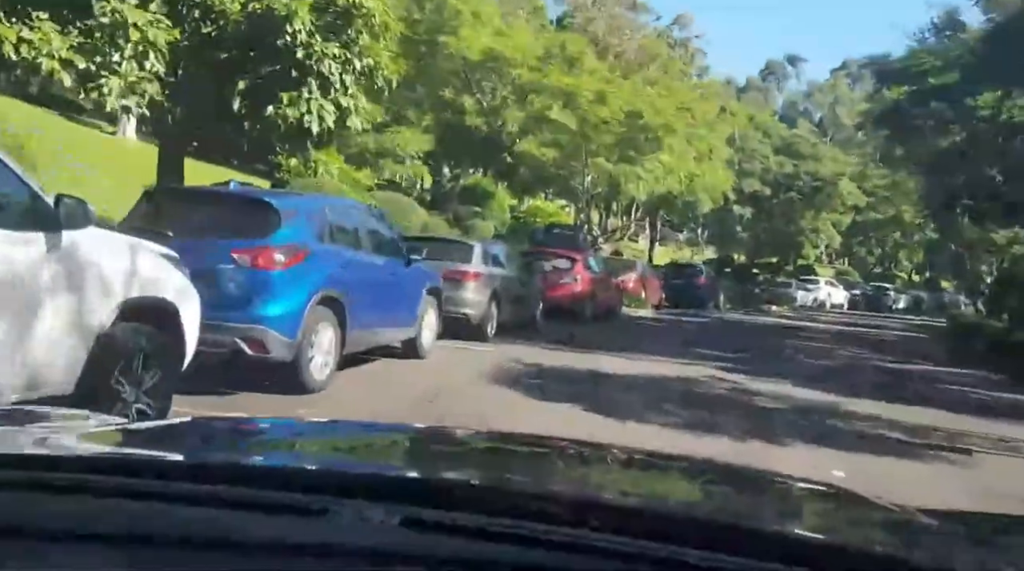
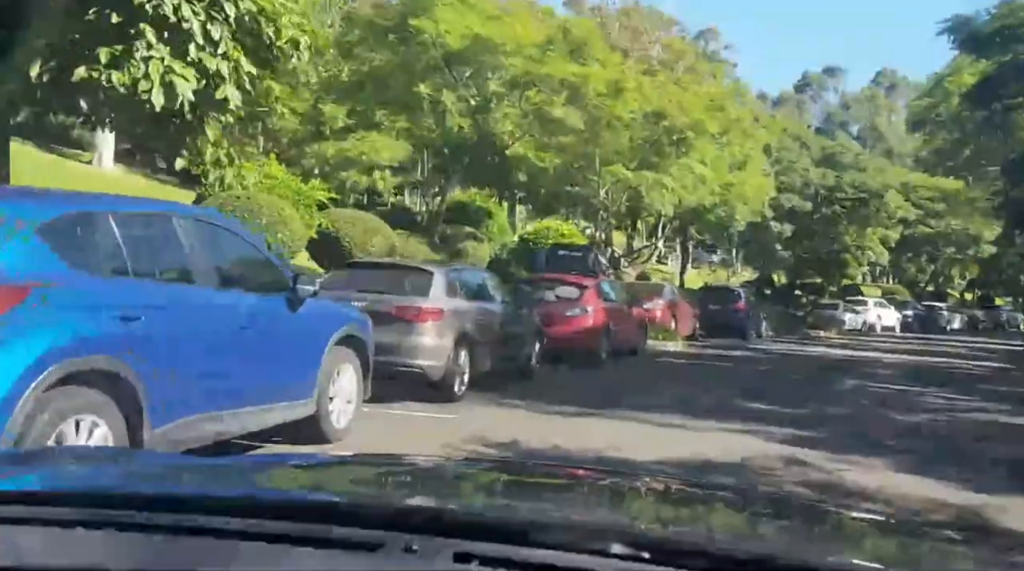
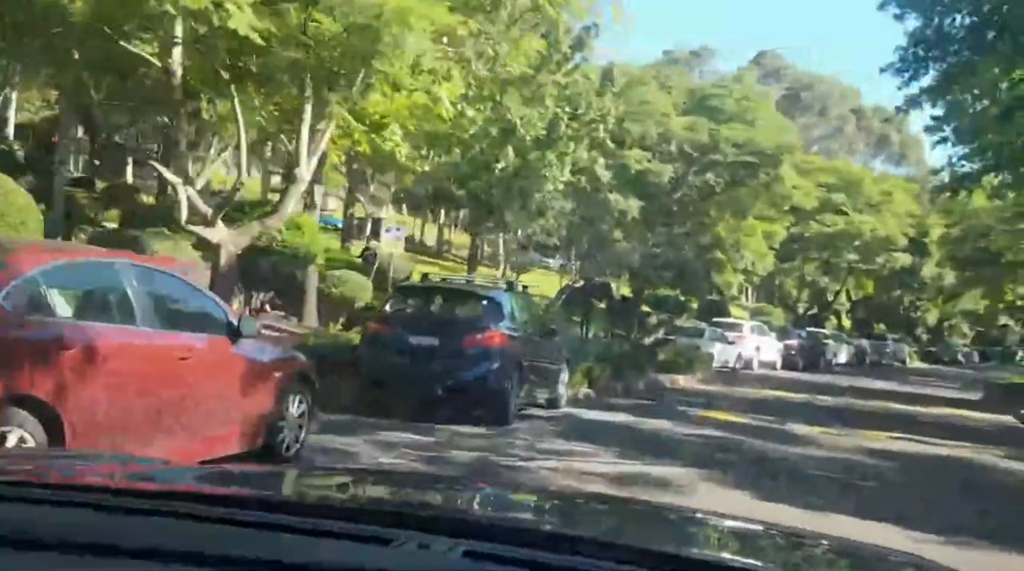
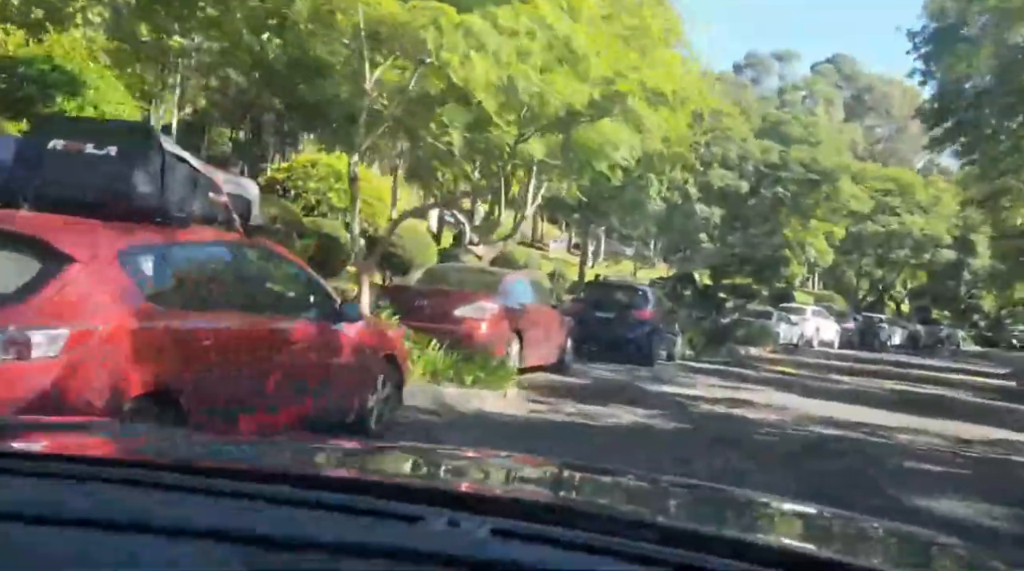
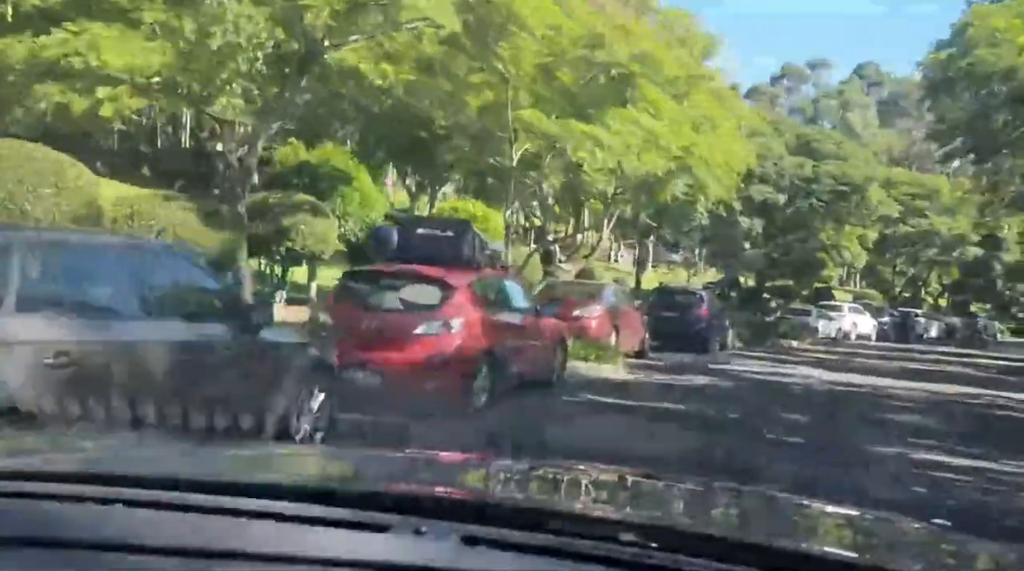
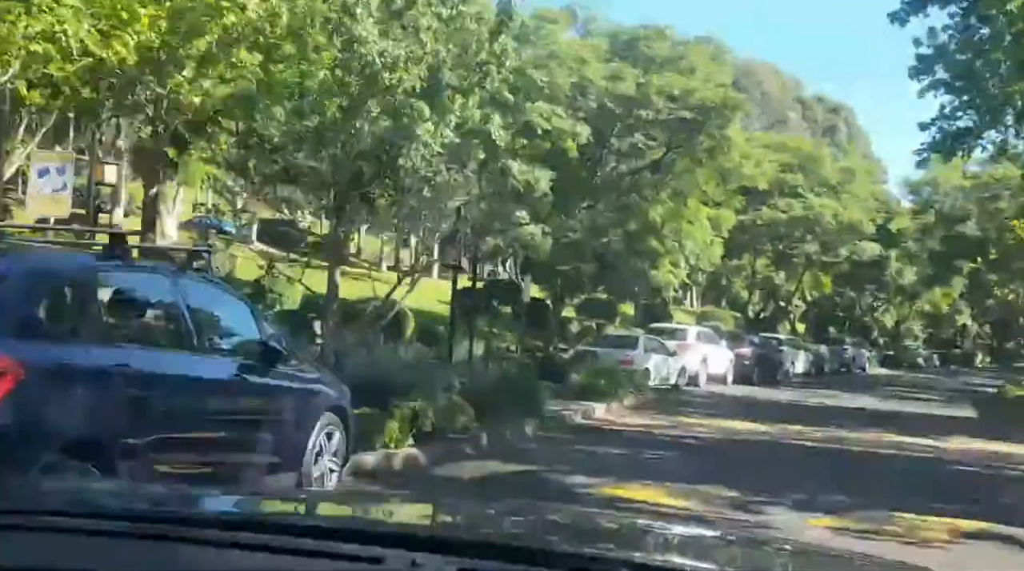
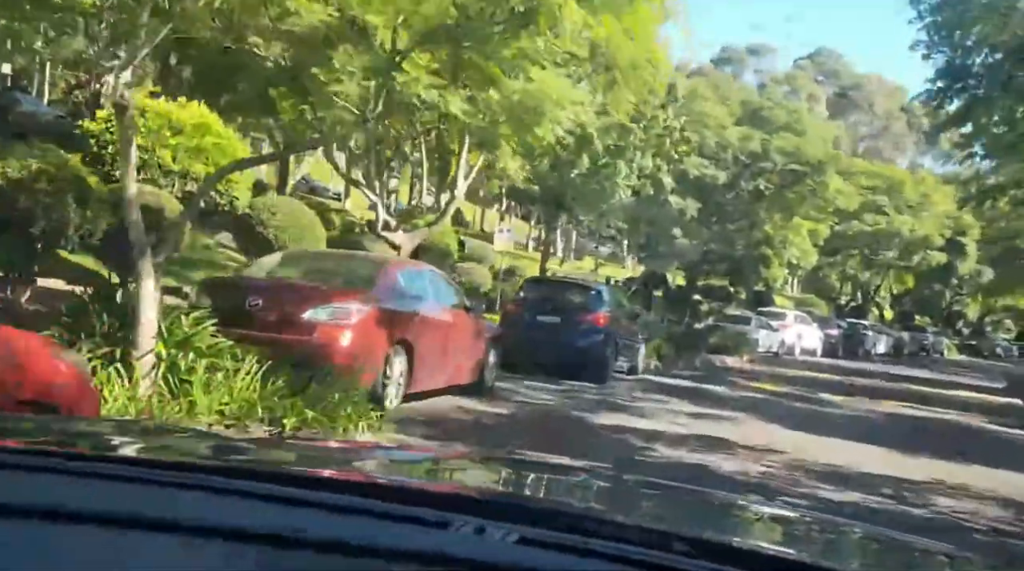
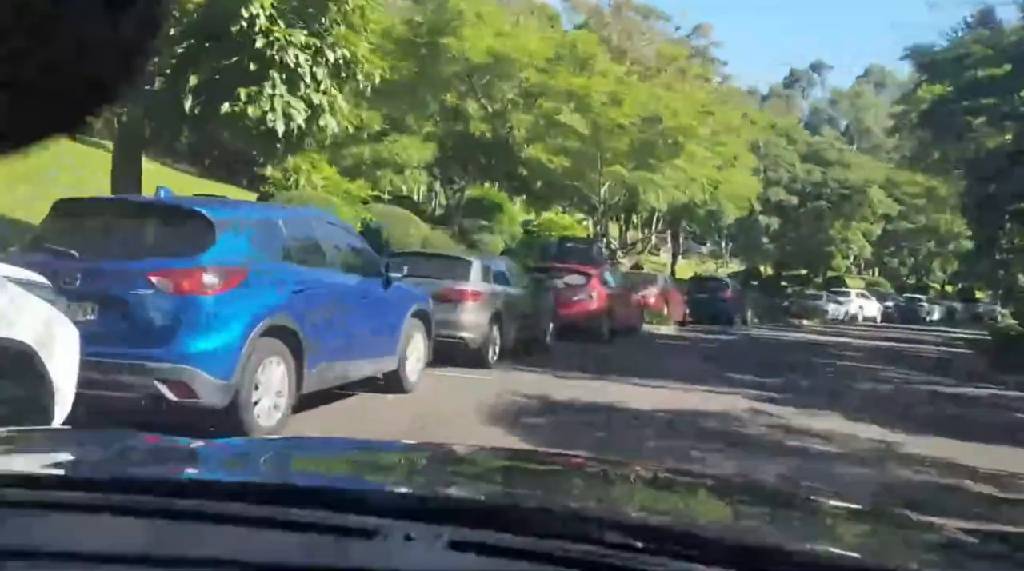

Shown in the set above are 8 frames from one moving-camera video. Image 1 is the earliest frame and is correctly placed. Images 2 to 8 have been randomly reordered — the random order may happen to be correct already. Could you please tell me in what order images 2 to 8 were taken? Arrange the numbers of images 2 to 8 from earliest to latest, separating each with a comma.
8, 2, 5, 4, 7, 3, 6
